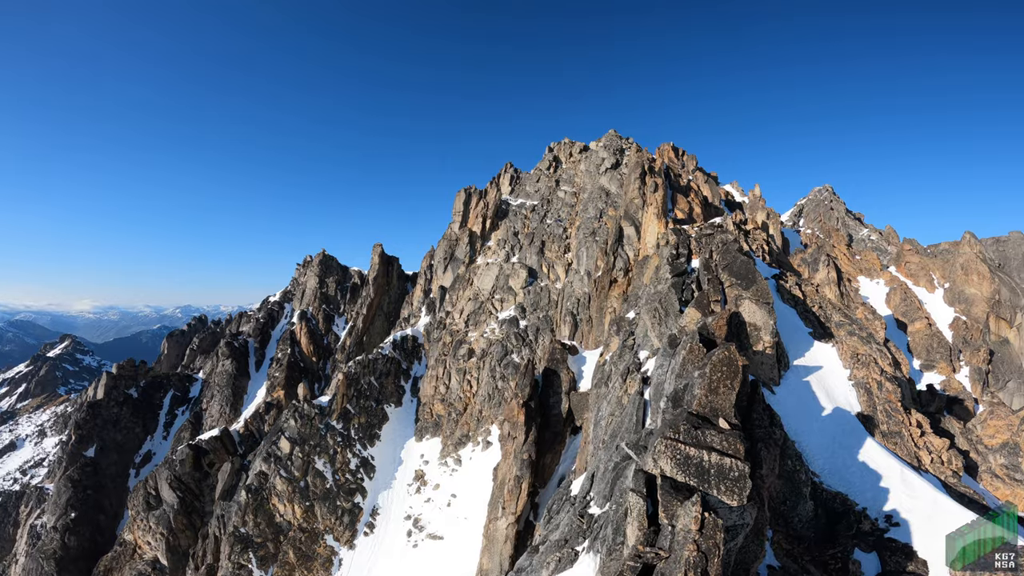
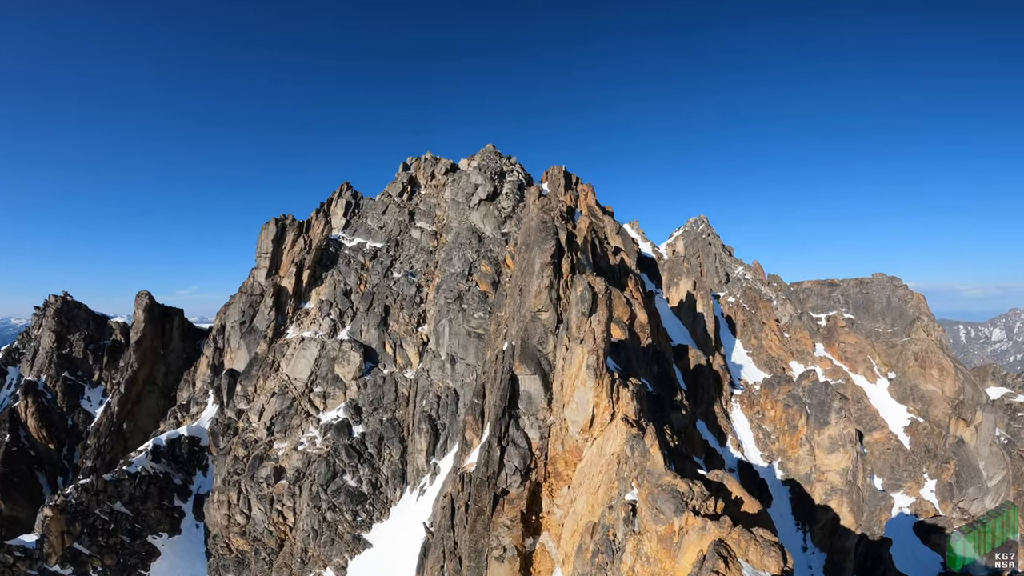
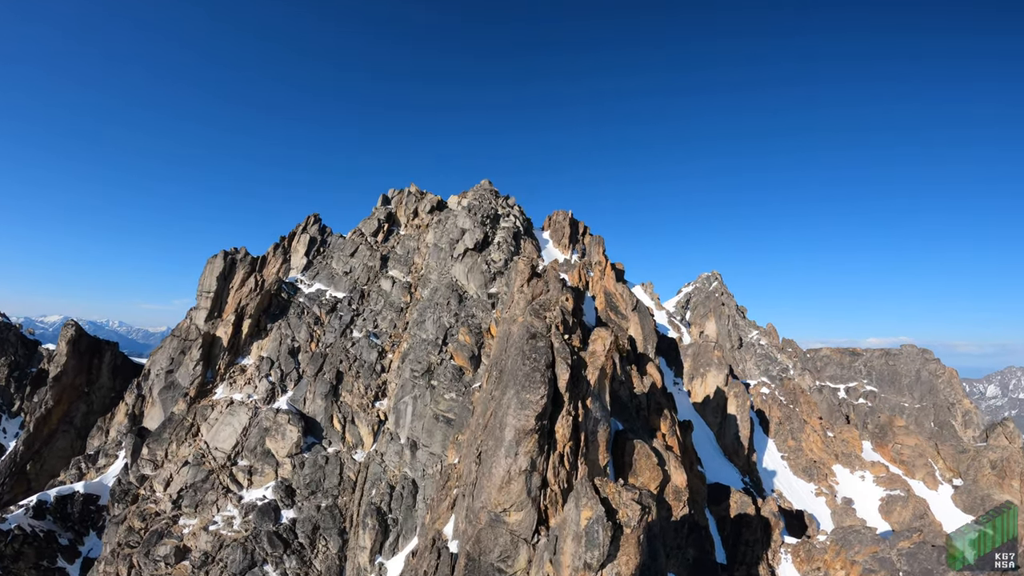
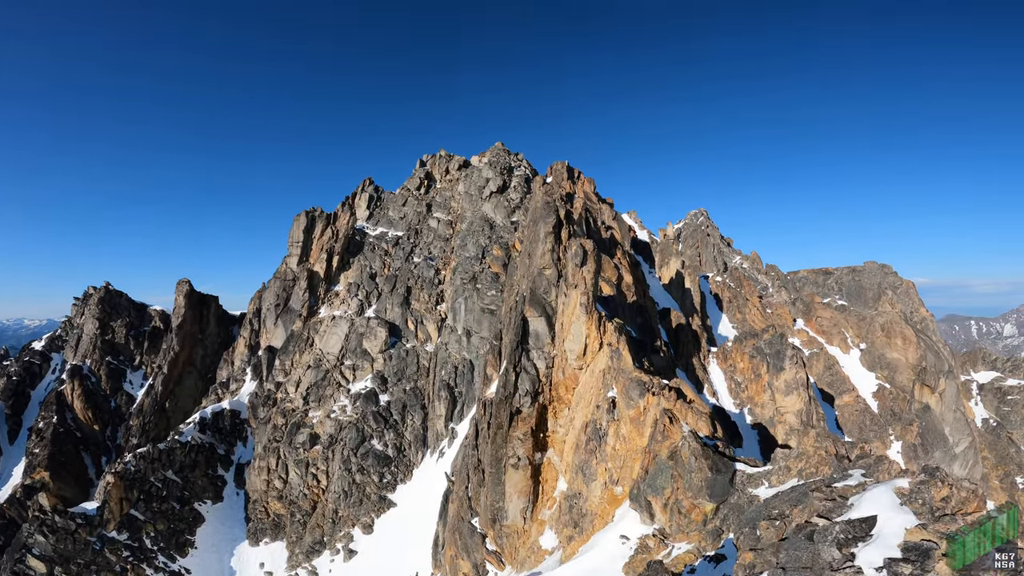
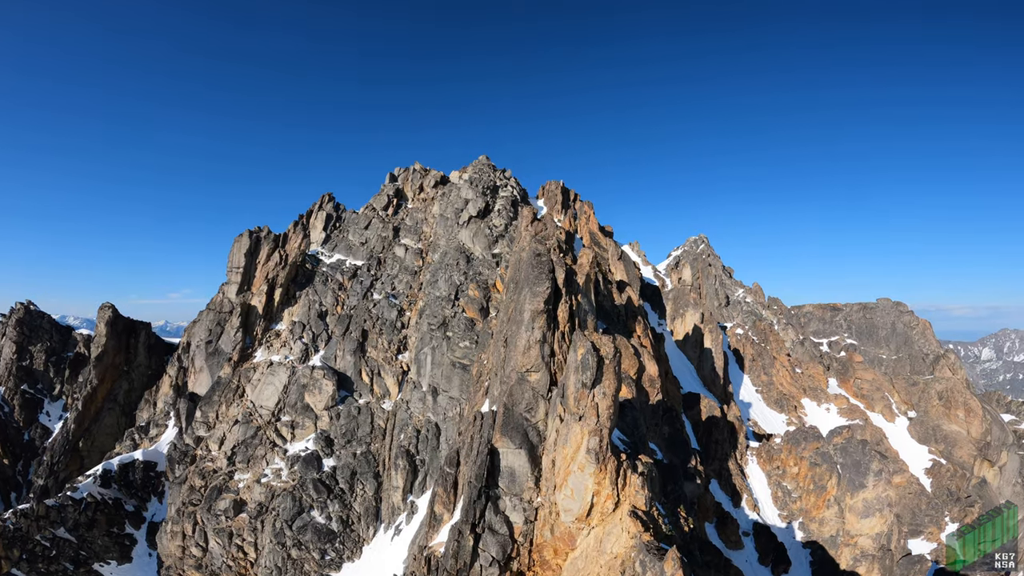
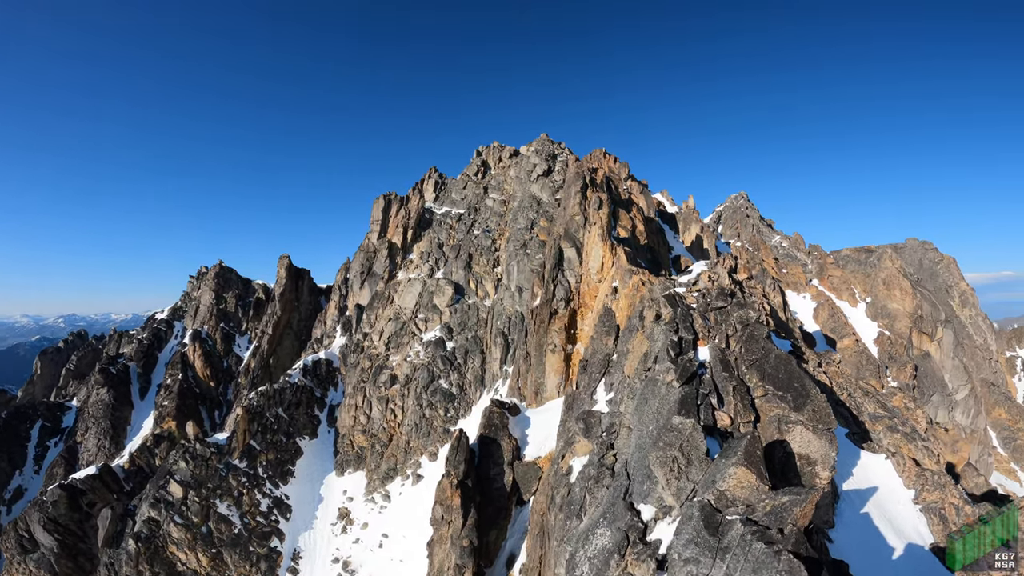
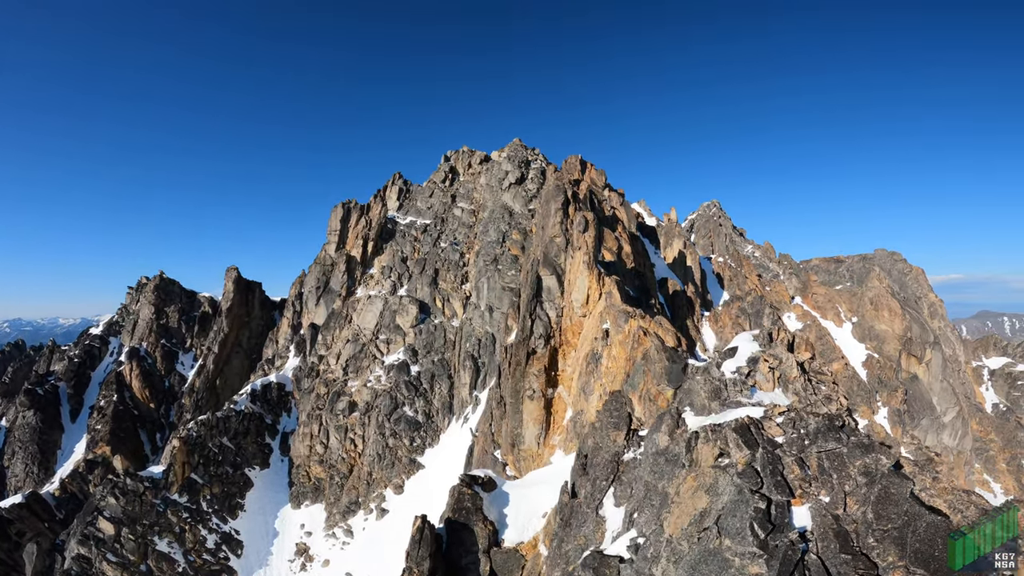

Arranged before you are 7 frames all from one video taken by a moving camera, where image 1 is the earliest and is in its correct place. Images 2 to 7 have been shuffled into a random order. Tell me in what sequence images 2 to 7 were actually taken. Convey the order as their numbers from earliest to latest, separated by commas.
6, 7, 4, 2, 5, 3
